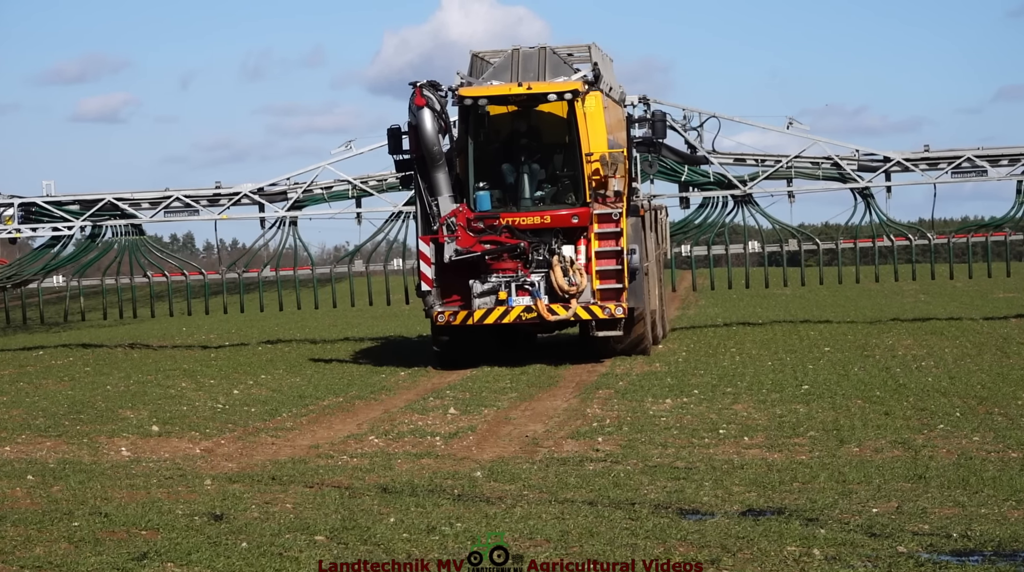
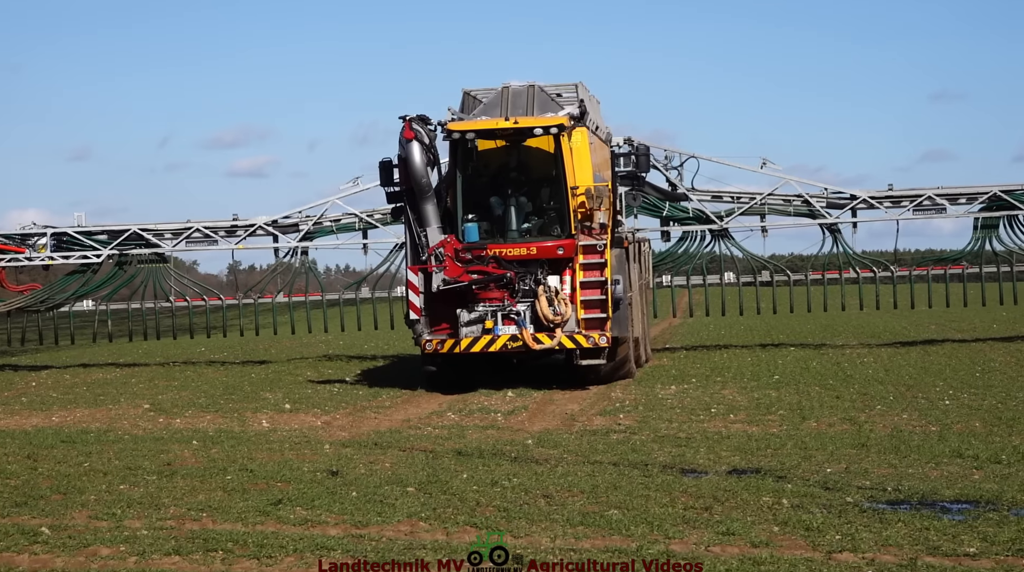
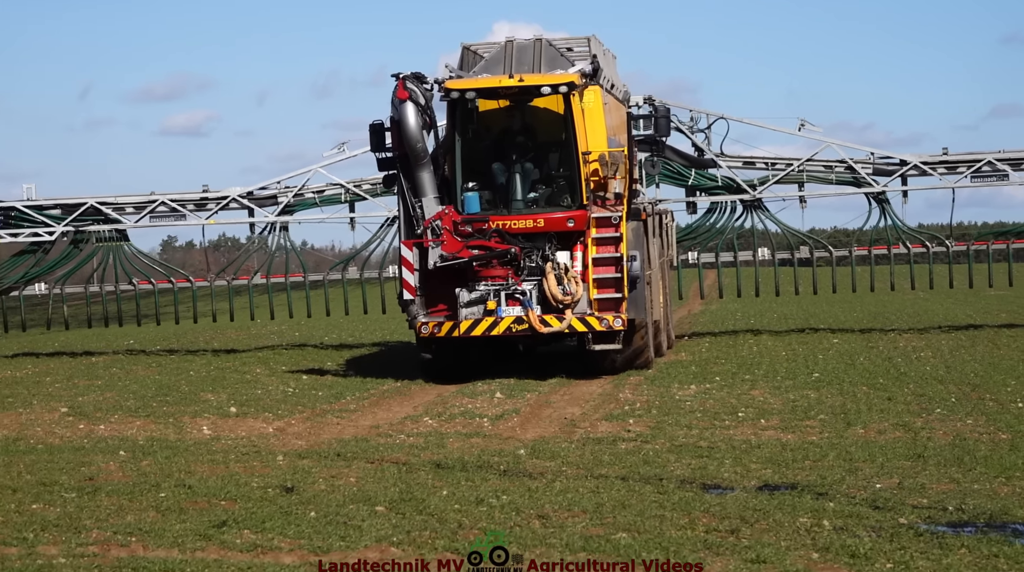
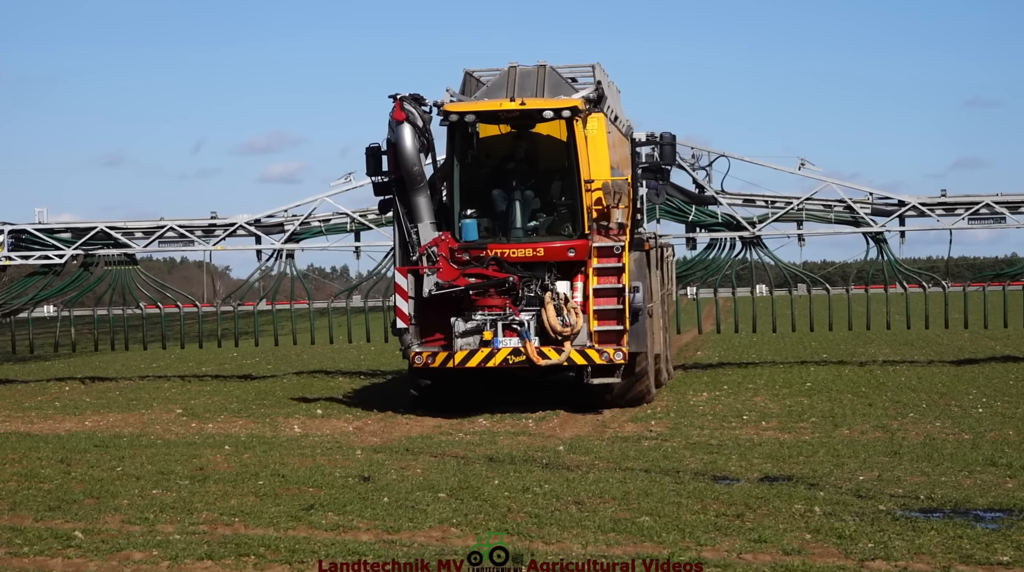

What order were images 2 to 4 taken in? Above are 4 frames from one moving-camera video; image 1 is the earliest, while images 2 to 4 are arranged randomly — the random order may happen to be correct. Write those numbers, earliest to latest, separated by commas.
3, 2, 4
